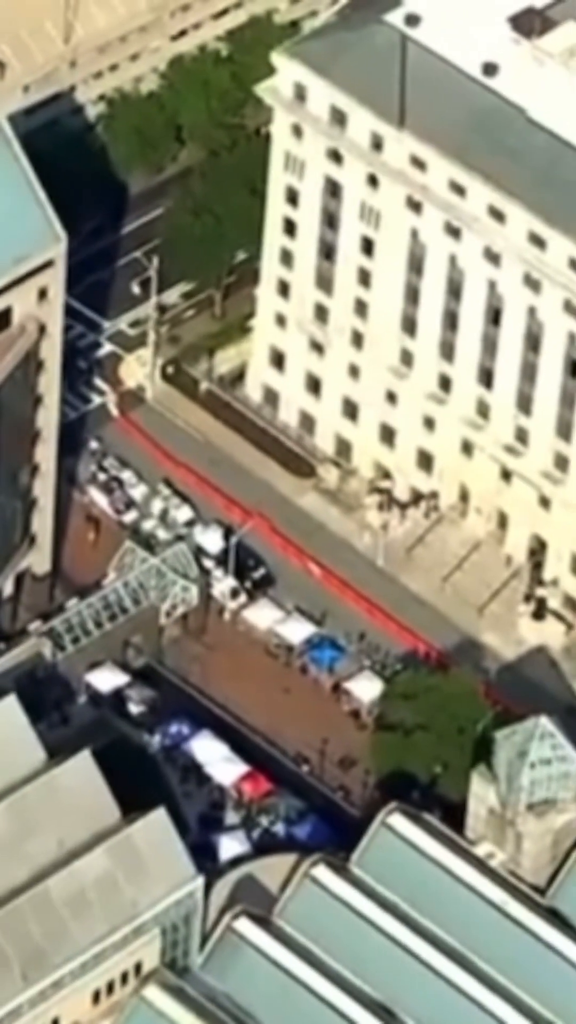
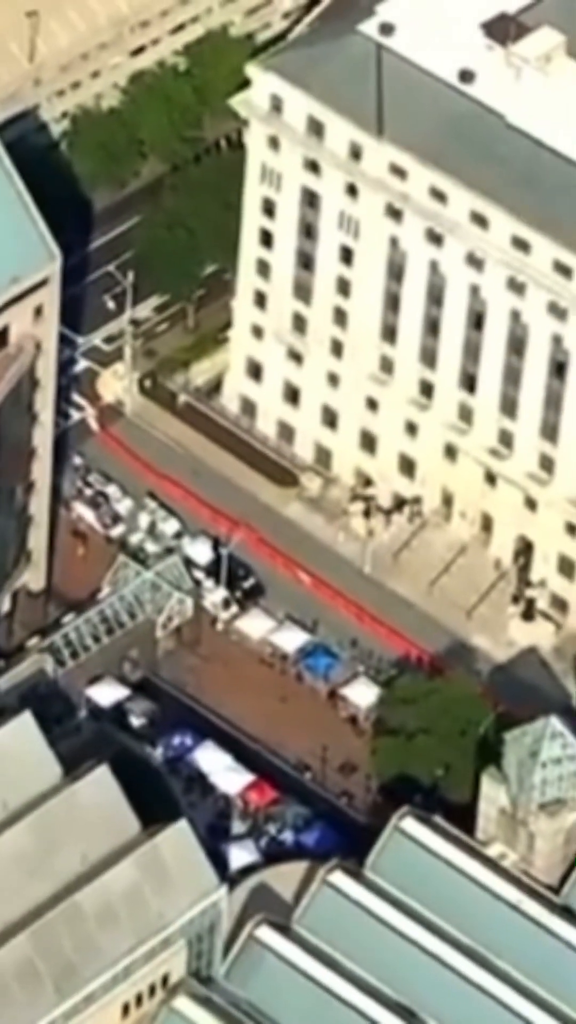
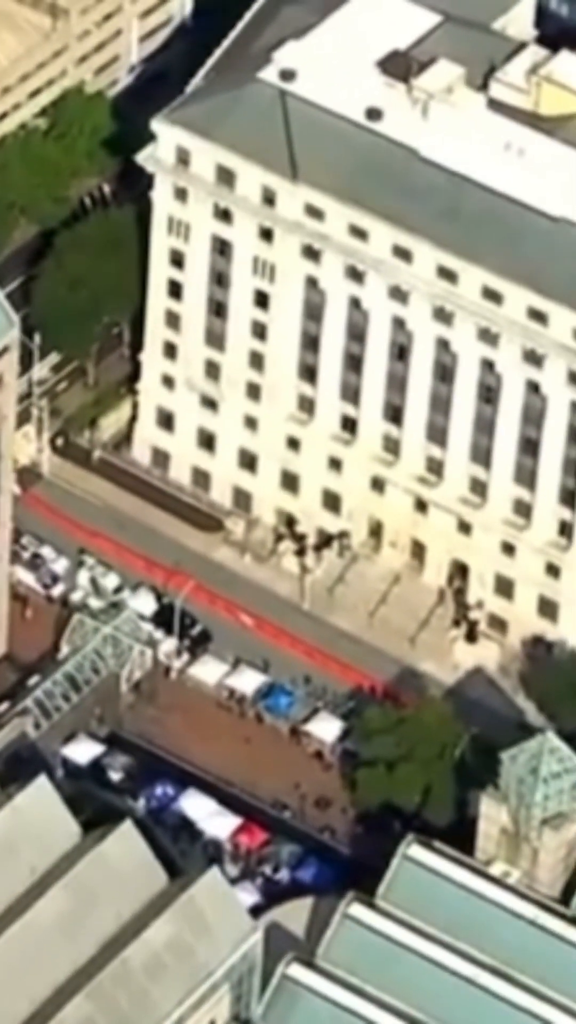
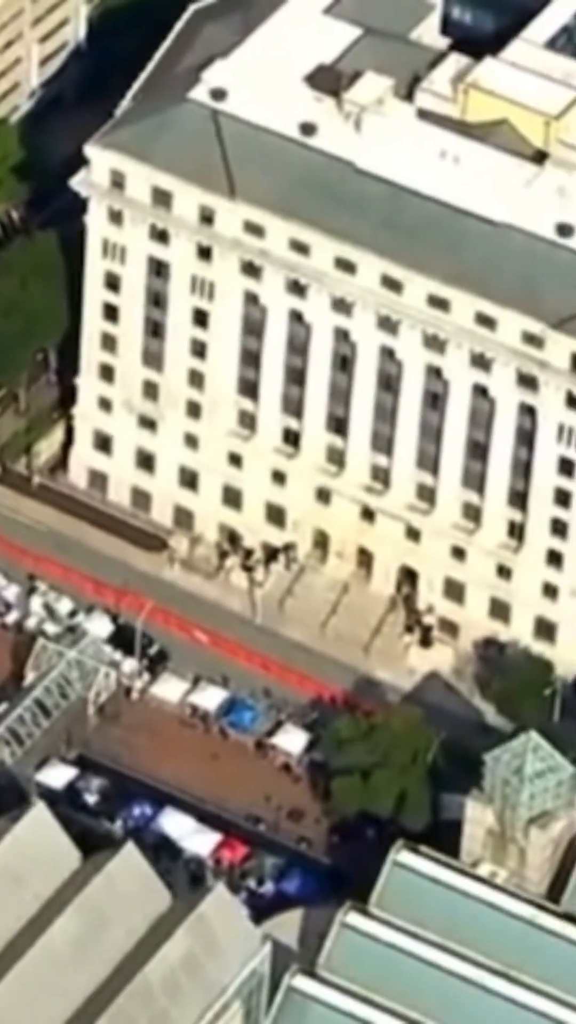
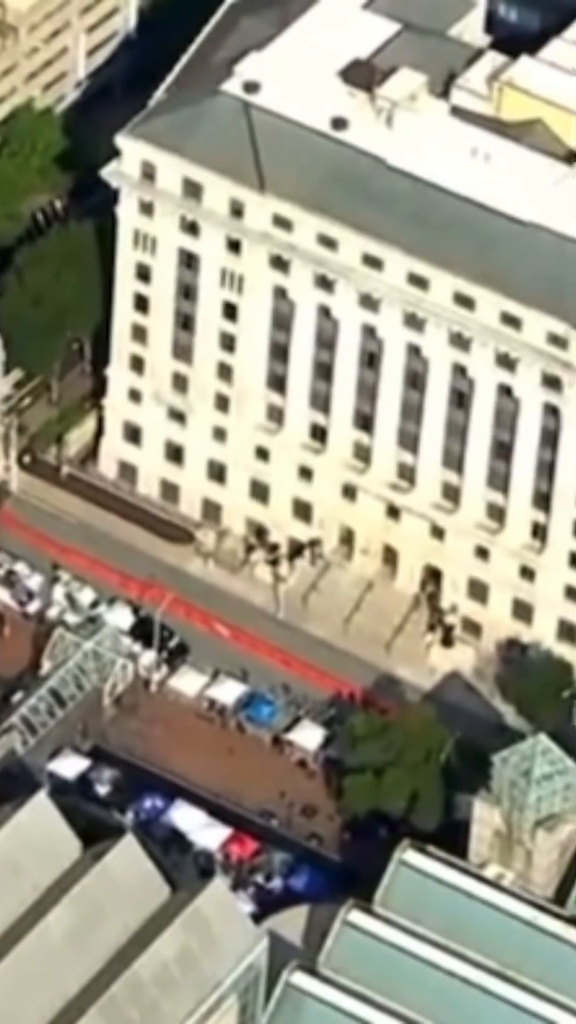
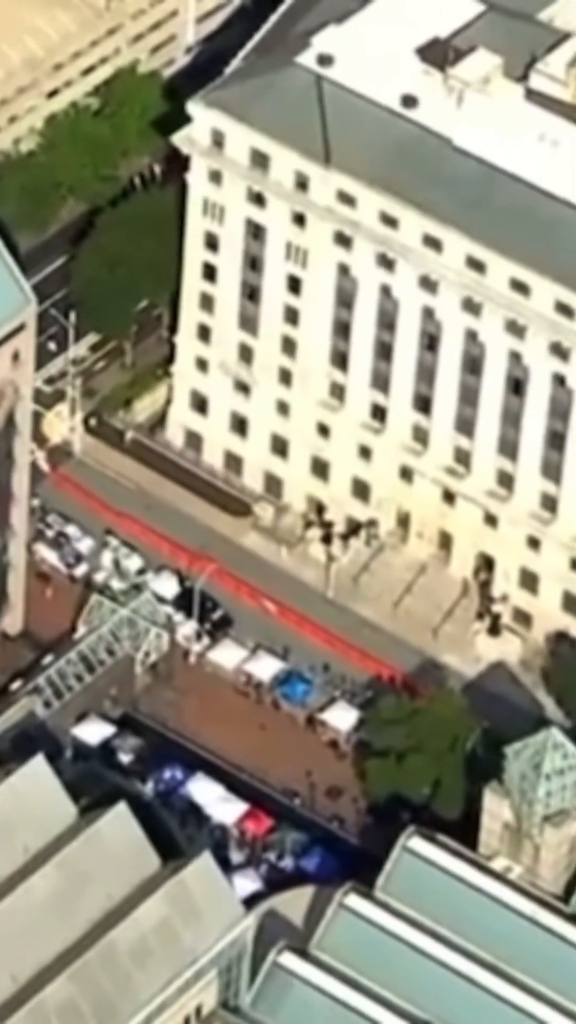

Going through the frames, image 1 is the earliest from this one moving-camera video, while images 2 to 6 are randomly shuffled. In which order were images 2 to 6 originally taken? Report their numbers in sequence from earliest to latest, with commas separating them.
2, 6, 3, 5, 4
